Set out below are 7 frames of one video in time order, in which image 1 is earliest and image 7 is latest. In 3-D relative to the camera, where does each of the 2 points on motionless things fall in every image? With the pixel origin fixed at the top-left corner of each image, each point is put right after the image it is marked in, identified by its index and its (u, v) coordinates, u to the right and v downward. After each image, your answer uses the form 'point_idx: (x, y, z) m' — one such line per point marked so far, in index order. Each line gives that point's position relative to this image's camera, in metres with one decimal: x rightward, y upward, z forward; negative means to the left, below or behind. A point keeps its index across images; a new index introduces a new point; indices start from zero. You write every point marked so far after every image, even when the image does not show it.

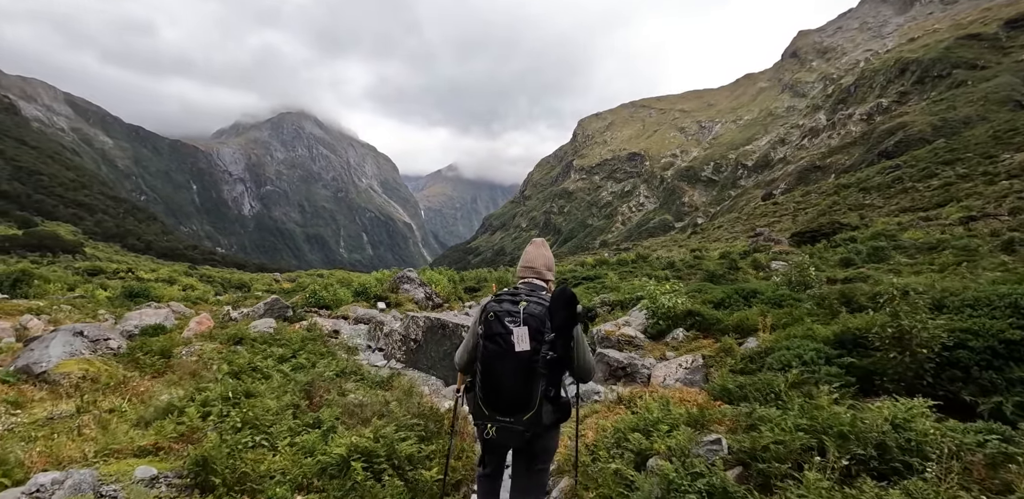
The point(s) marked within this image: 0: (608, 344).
0: (+2.0, -2.0, +10.5) m
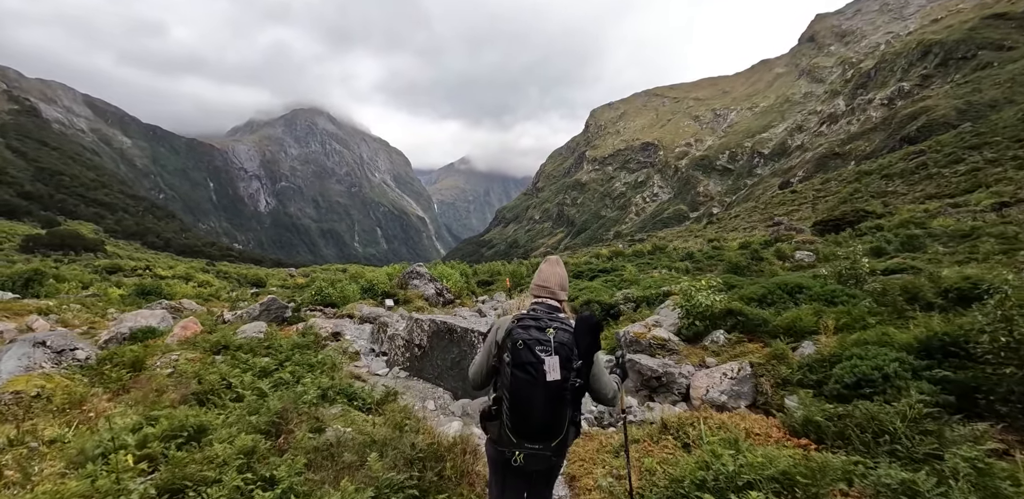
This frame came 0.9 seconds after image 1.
0: (+2.4, -1.8, +9.3) m
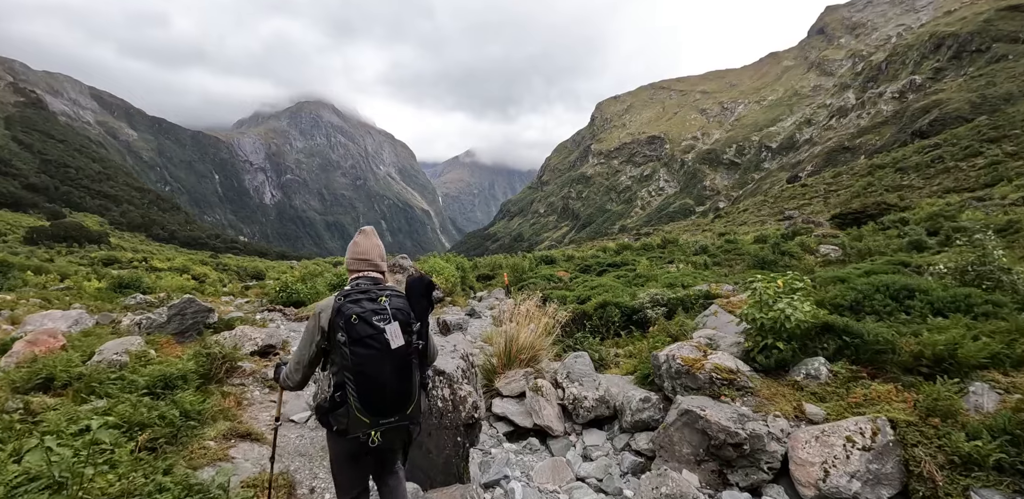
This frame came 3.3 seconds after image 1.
0: (+2.2, -1.6, +6.1) m
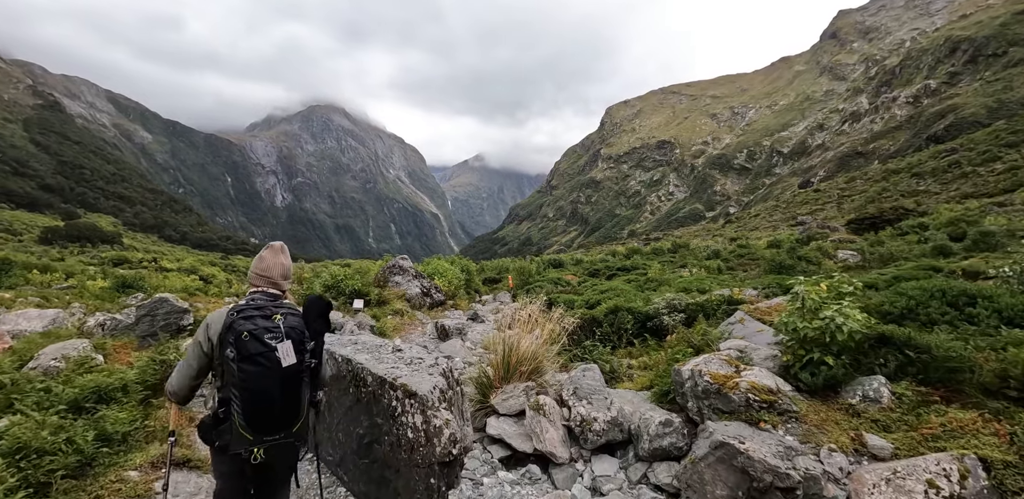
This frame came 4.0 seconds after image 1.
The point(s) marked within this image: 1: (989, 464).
0: (+2.2, -1.6, +5.1) m
1: (+3.7, -1.7, +3.8) m
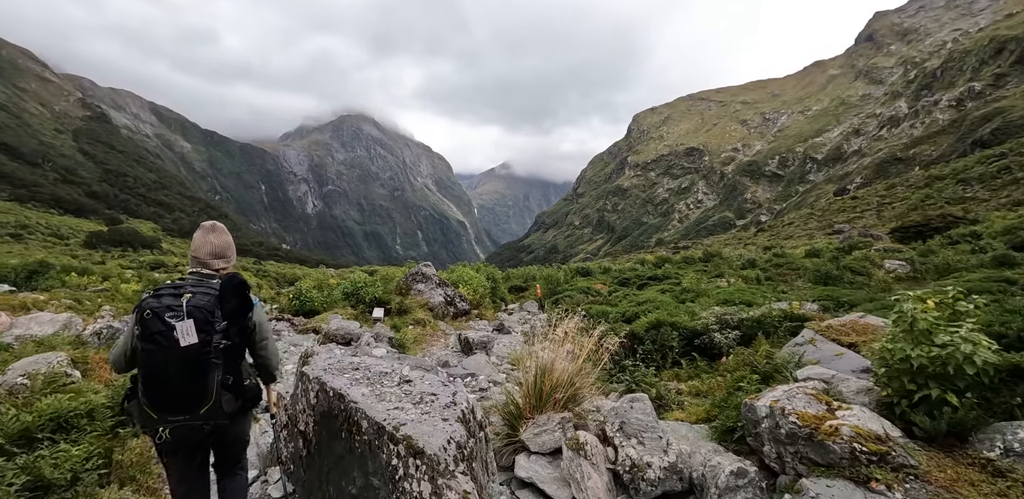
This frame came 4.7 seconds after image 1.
0: (+2.4, -1.7, +4.0) m
1: (+3.9, -1.7, +2.7) m
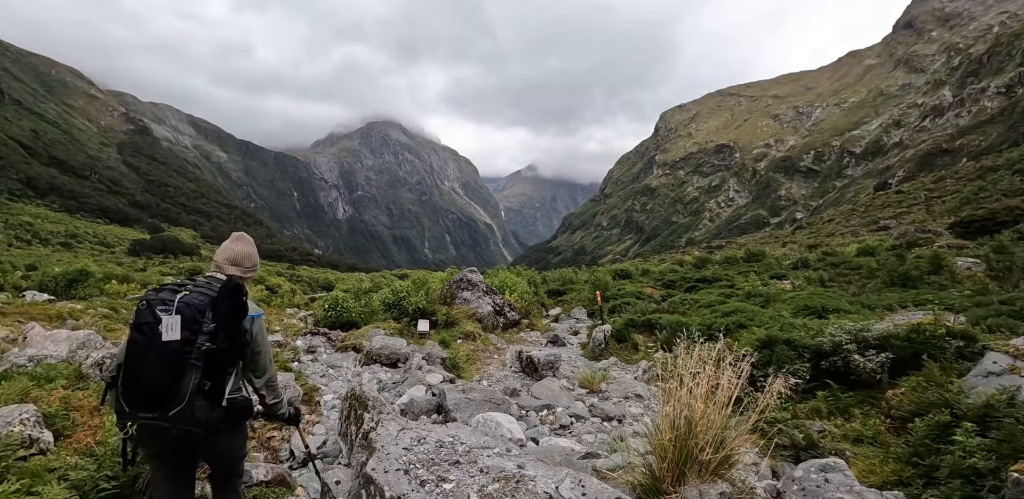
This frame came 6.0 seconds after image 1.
0: (+3.4, -1.7, +2.2) m
1: (+4.8, -1.7, +0.8) m
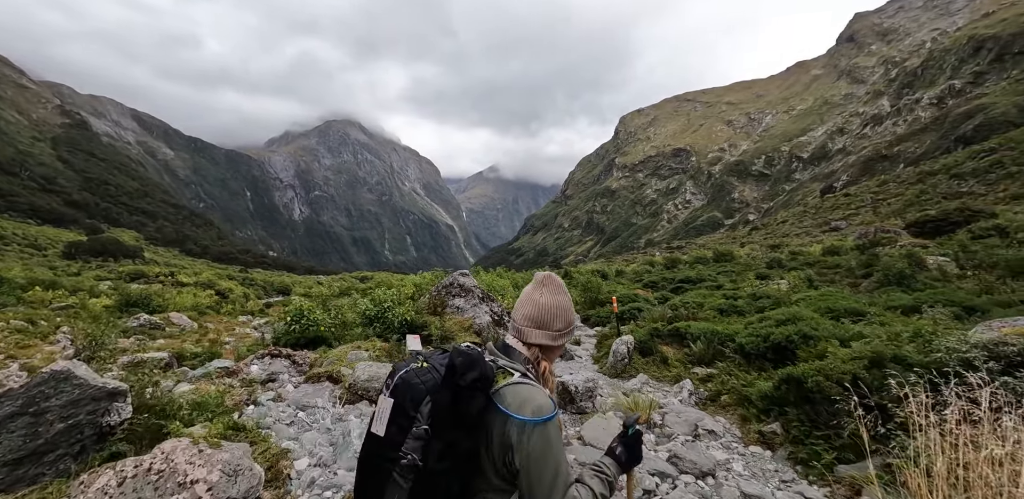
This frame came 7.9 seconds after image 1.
0: (+4.4, -1.6, +0.4) m
1: (+5.9, -1.6, -0.9) m
